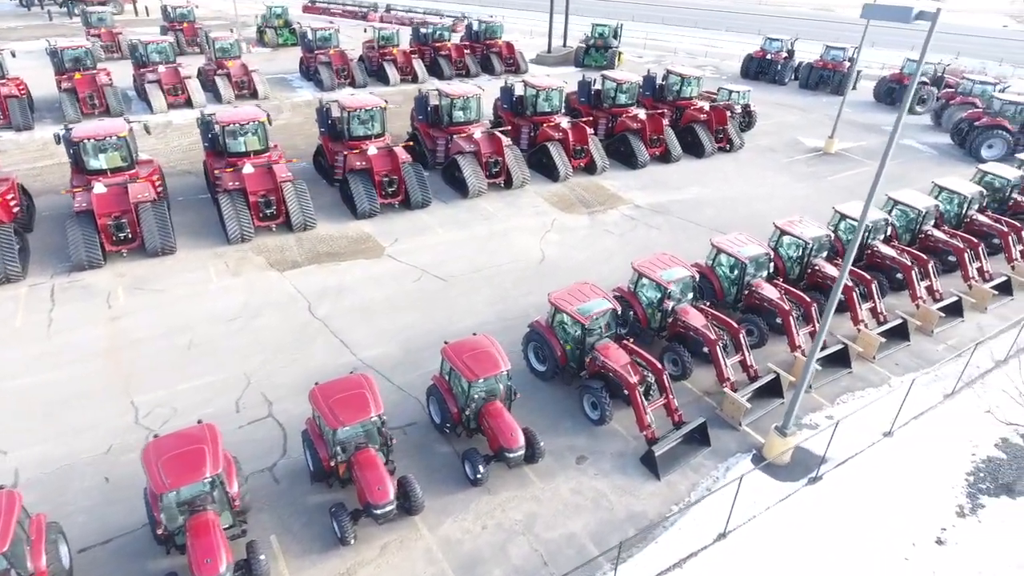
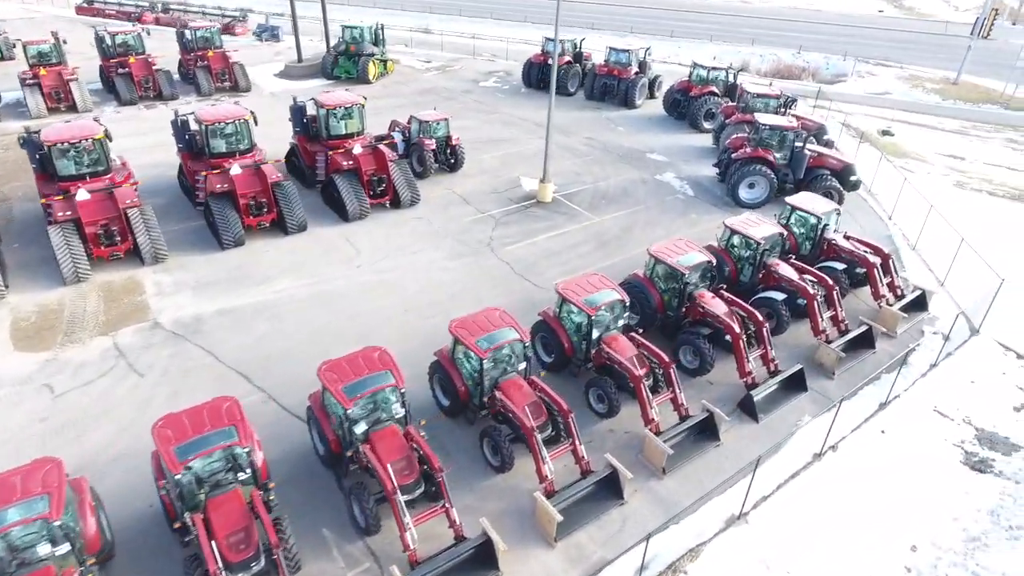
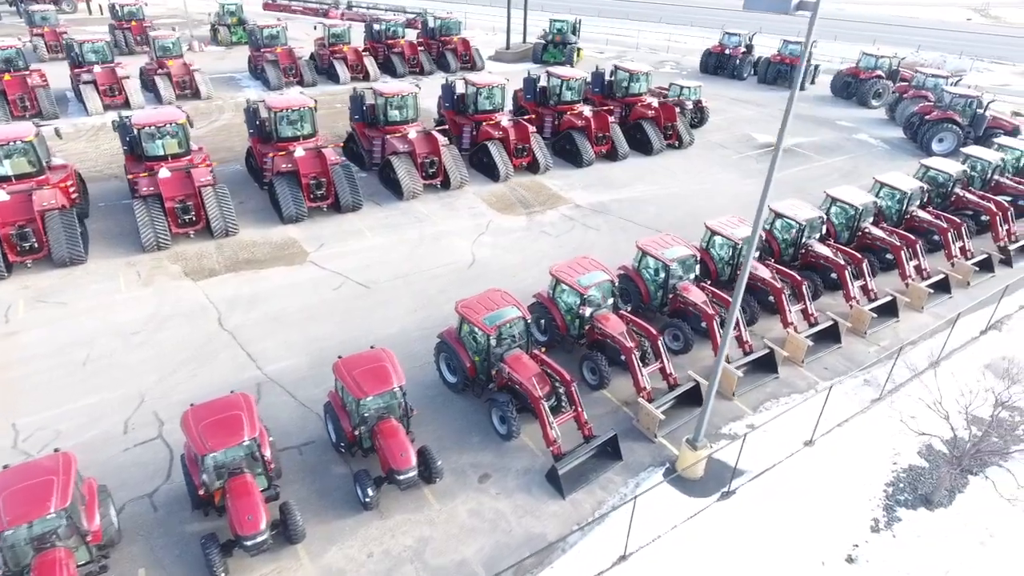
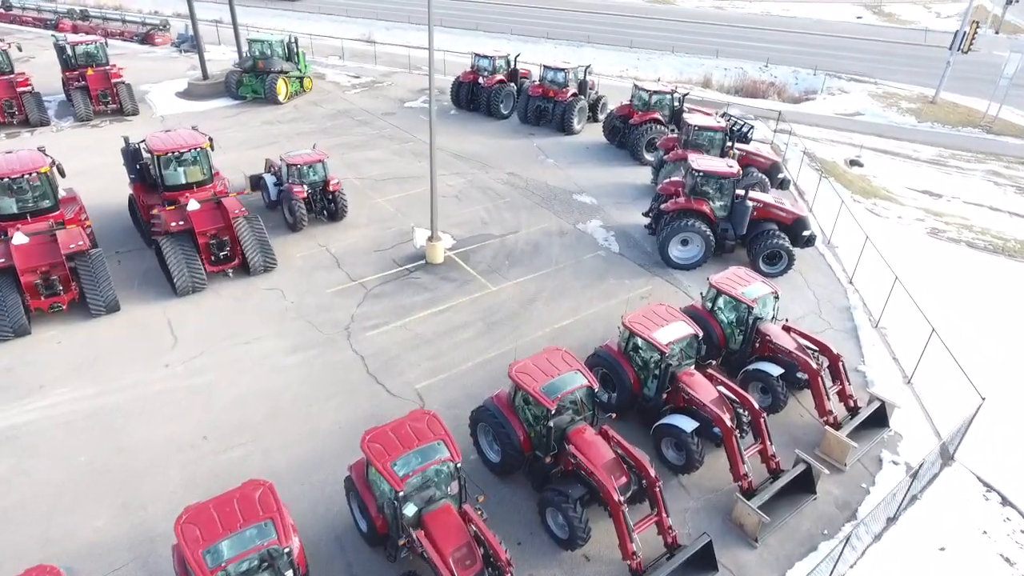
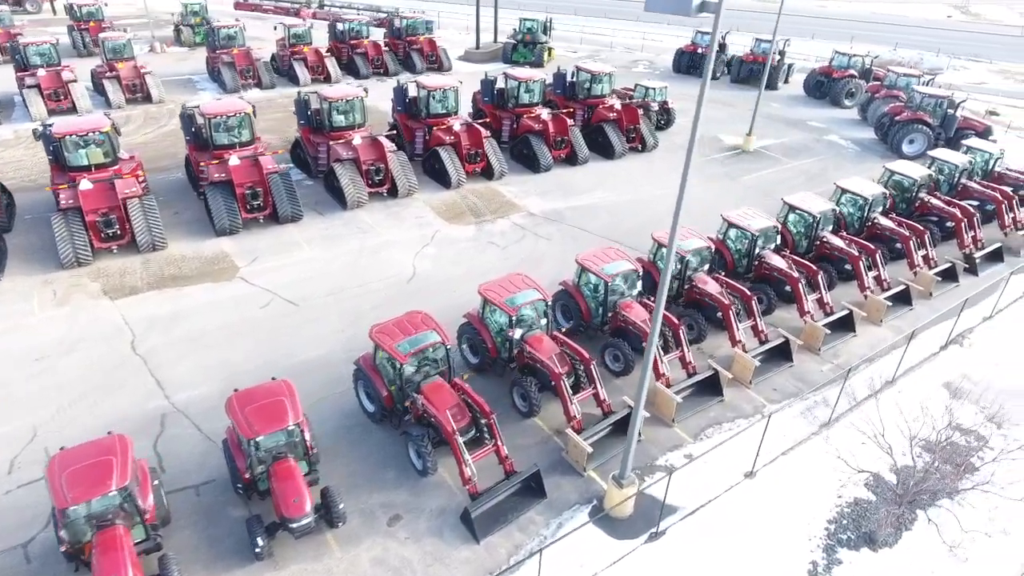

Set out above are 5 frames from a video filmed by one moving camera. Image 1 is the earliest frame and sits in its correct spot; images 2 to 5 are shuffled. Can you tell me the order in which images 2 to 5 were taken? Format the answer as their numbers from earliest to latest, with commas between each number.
3, 5, 2, 4
